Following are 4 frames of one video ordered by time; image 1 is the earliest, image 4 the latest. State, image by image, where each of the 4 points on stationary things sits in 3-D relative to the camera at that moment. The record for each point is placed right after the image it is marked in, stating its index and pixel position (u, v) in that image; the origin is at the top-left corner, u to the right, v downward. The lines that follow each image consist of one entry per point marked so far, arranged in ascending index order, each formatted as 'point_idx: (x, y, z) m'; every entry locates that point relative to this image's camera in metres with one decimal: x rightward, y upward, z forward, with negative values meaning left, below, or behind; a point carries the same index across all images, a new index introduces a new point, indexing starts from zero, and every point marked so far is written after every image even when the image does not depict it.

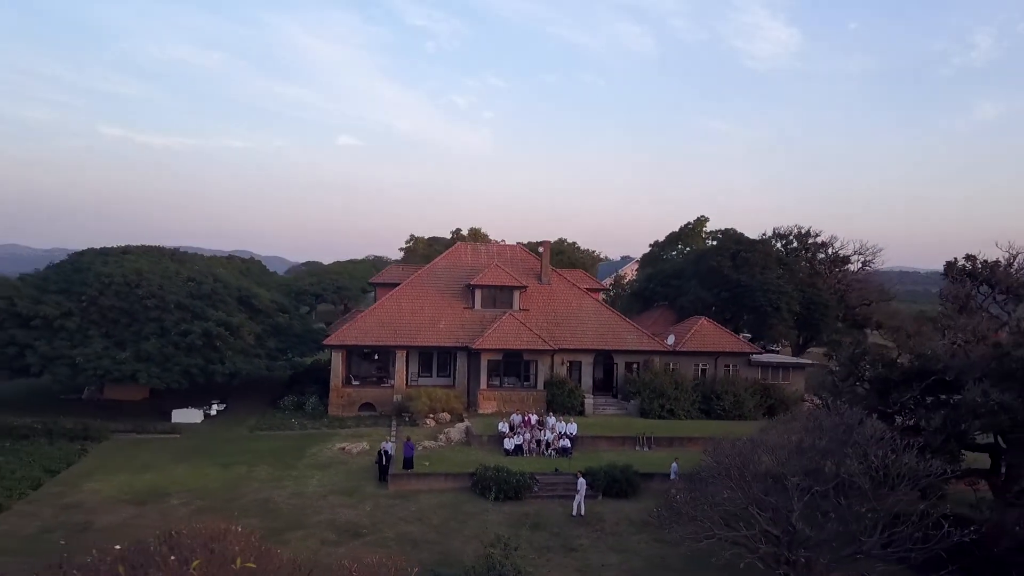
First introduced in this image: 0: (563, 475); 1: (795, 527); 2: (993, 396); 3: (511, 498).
0: (+1.4, -4.8, +18.0) m
1: (+5.0, -4.2, +12.5) m
2: (+8.8, -2.0, +12.9) m
3: (0.0, -5.0, +16.8) m
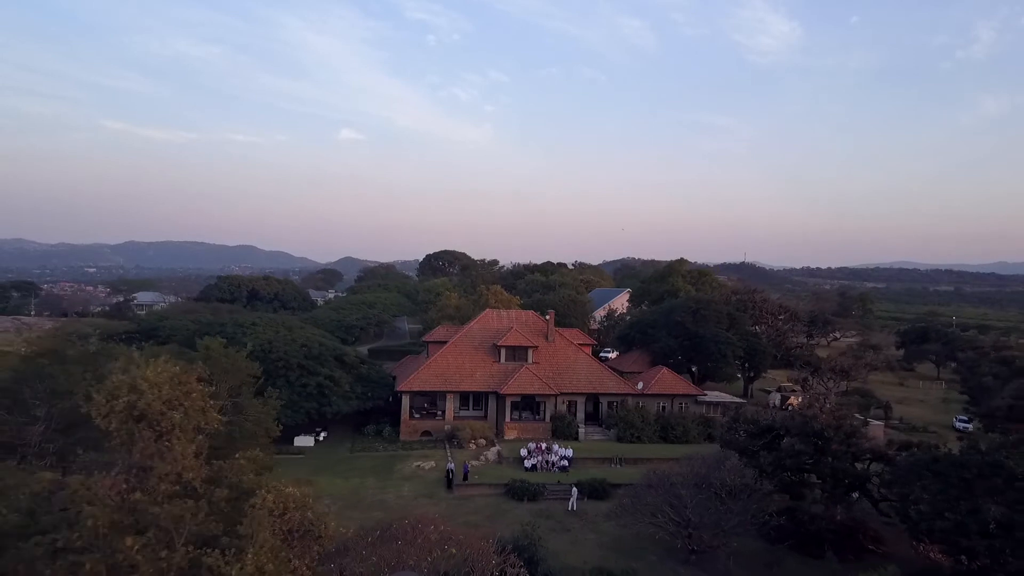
0: (+2.1, -8.0, +28.5) m
1: (+5.7, -7.5, +22.9) m
2: (+9.6, -5.3, +23.3) m
3: (+0.8, -8.2, +27.2) m
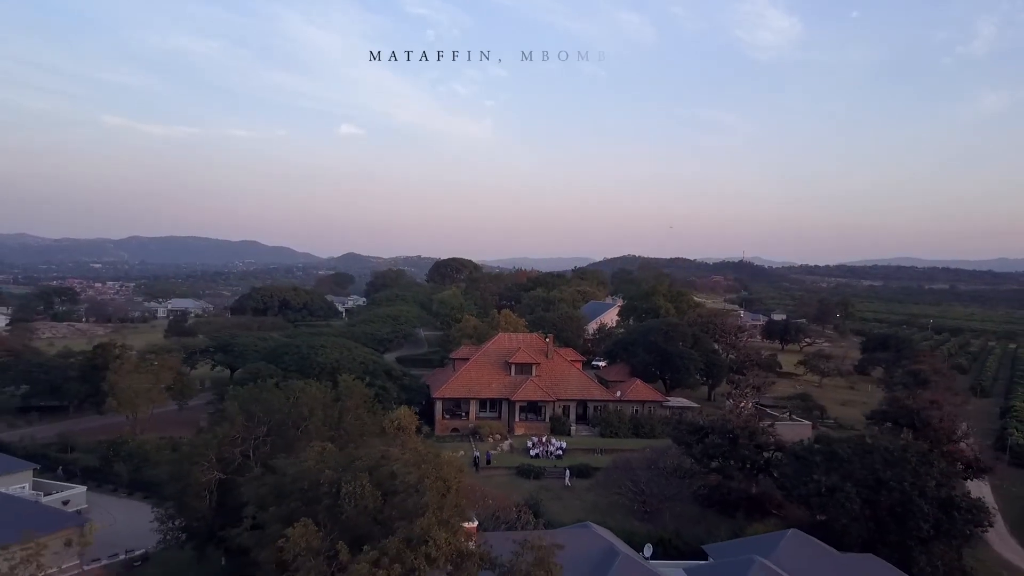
0: (+2.7, -10.1, +39.3) m
1: (+6.3, -9.6, +33.8) m
2: (+10.1, -7.4, +34.1) m
3: (+1.3, -10.3, +38.1) m
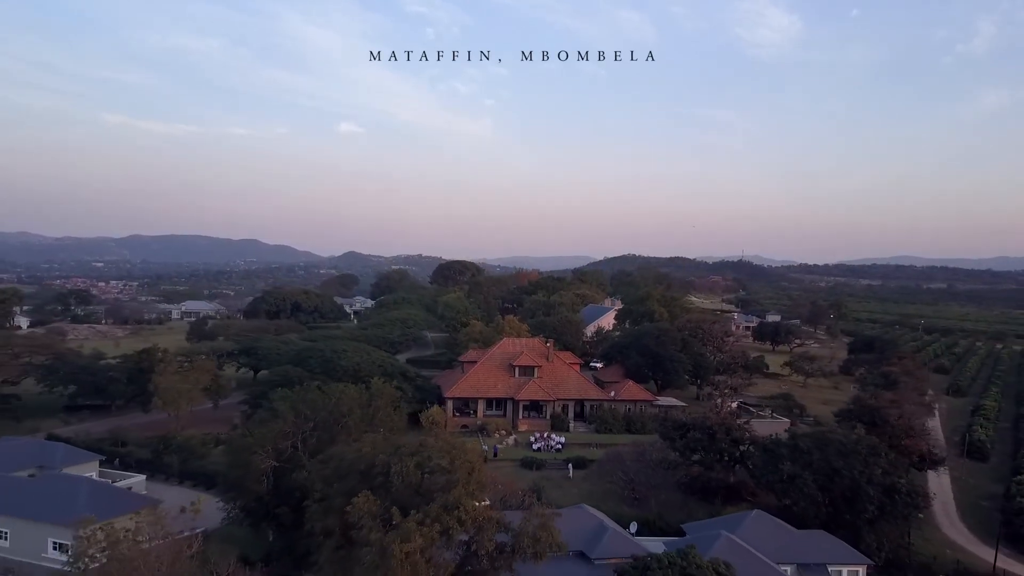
0: (+3.0, -10.8, +44.0) m
1: (+6.6, -10.4, +38.4) m
2: (+10.4, -8.2, +38.8) m
3: (+1.6, -11.0, +42.8) m
